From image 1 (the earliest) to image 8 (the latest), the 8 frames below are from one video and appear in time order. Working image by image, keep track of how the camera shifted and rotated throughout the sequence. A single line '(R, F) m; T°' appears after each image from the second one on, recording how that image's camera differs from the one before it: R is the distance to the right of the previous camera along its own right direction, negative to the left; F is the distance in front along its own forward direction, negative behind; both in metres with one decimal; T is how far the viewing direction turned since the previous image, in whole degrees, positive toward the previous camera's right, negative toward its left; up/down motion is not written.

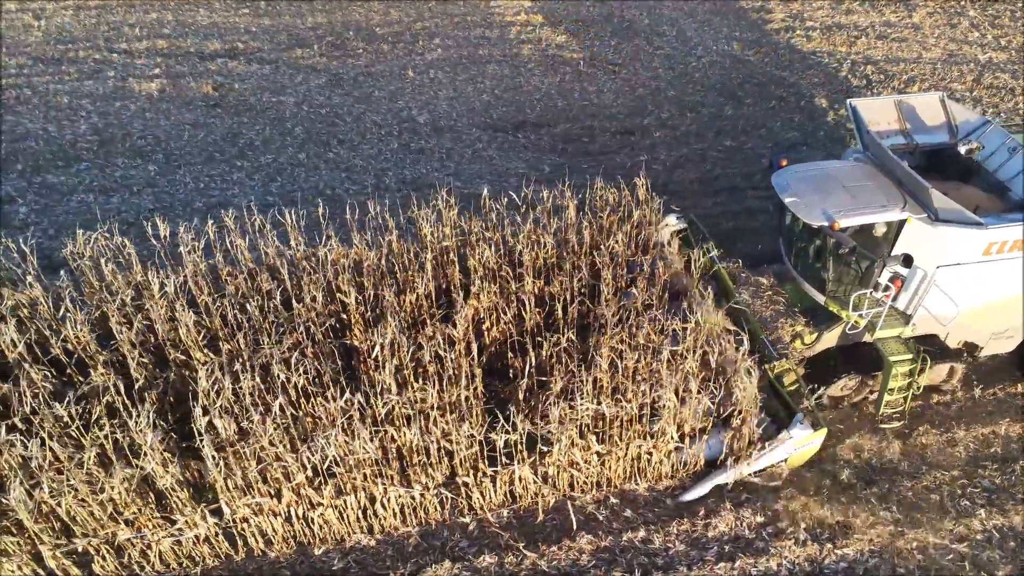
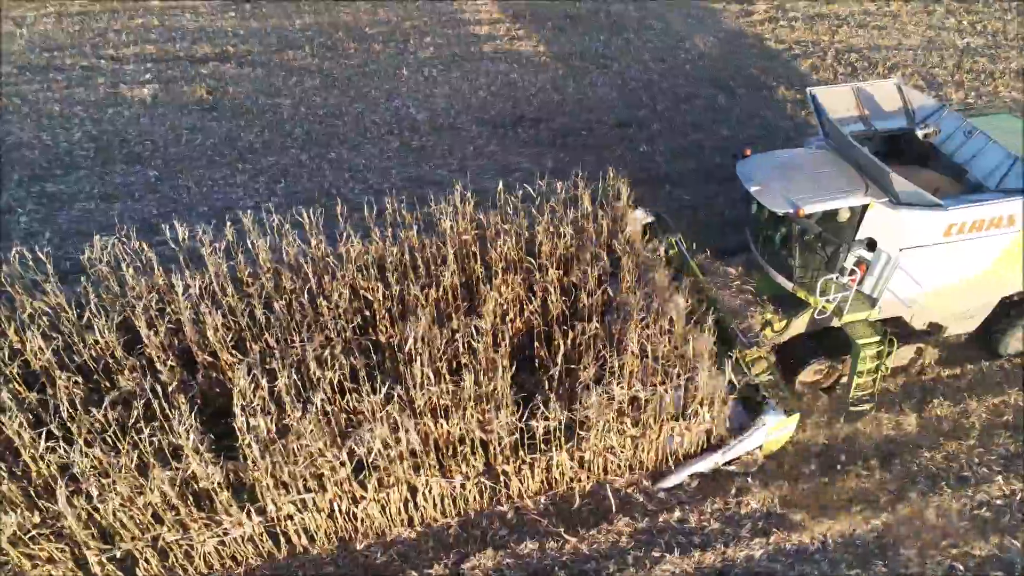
(-0.4, -0.1) m; +2°
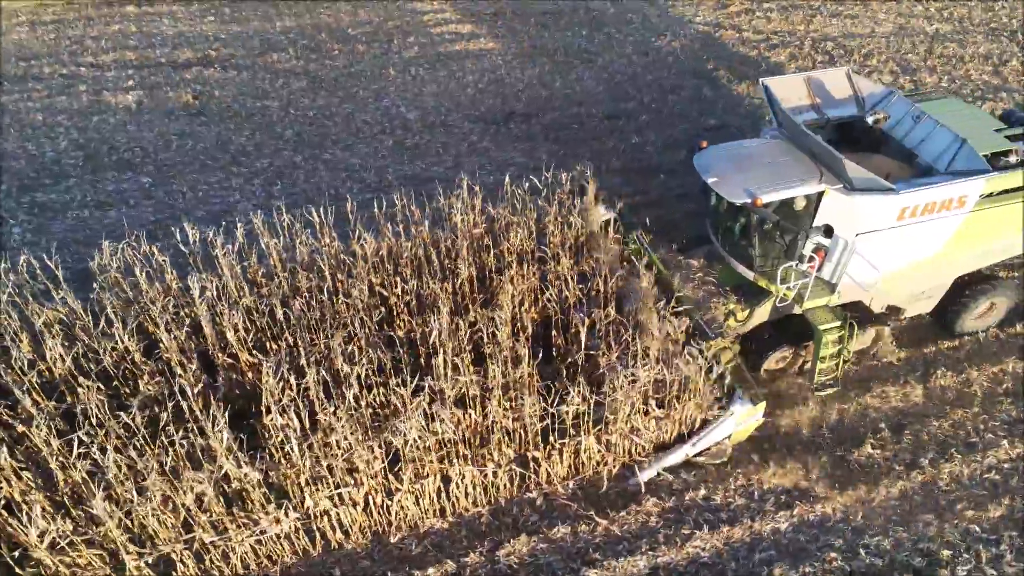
(-0.4, -0.1) m; +2°
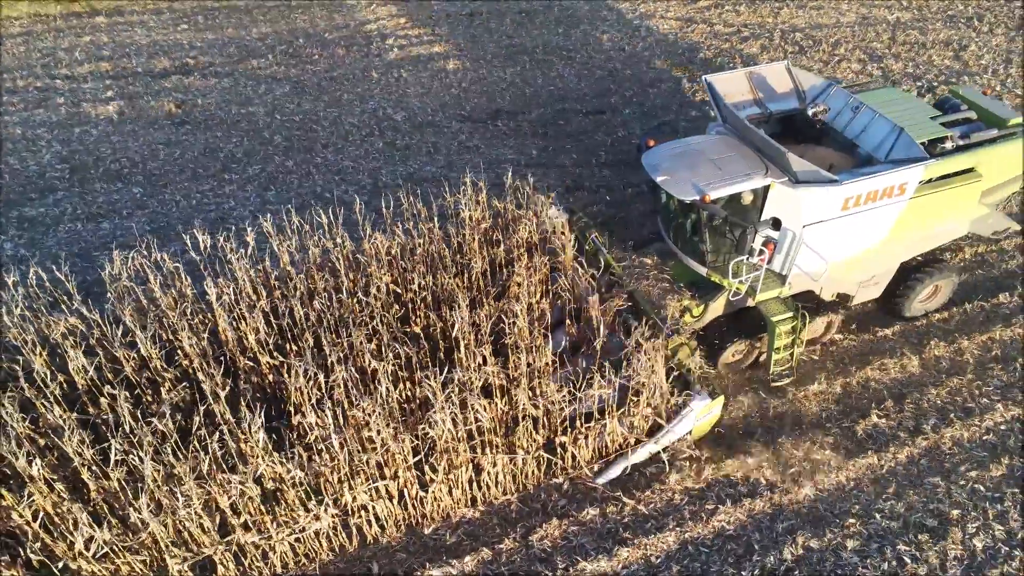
(-0.4, -0.1) m; +3°
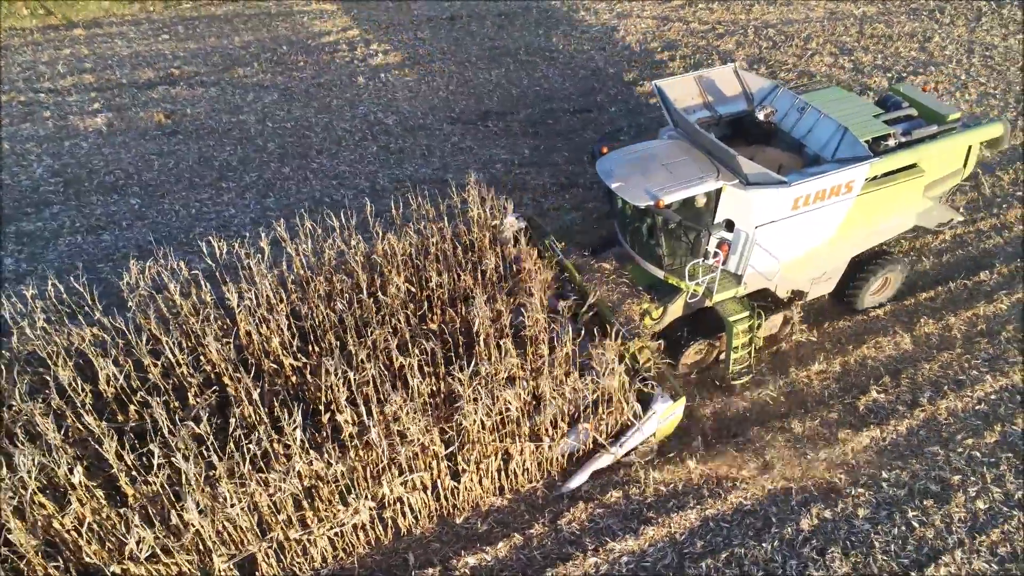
(-0.4, -0.2) m; +2°
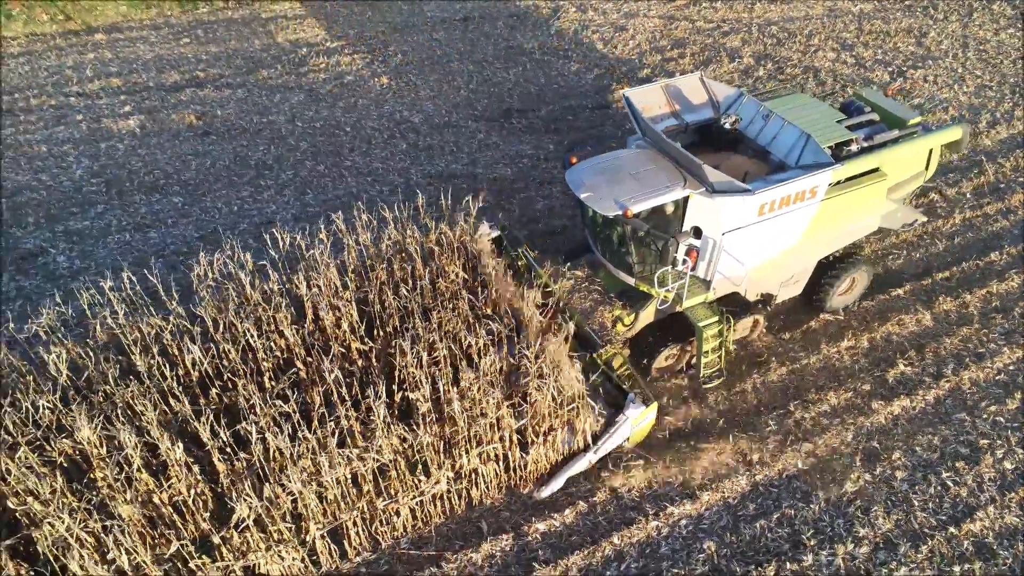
(-0.6, -0.3) m; +1°
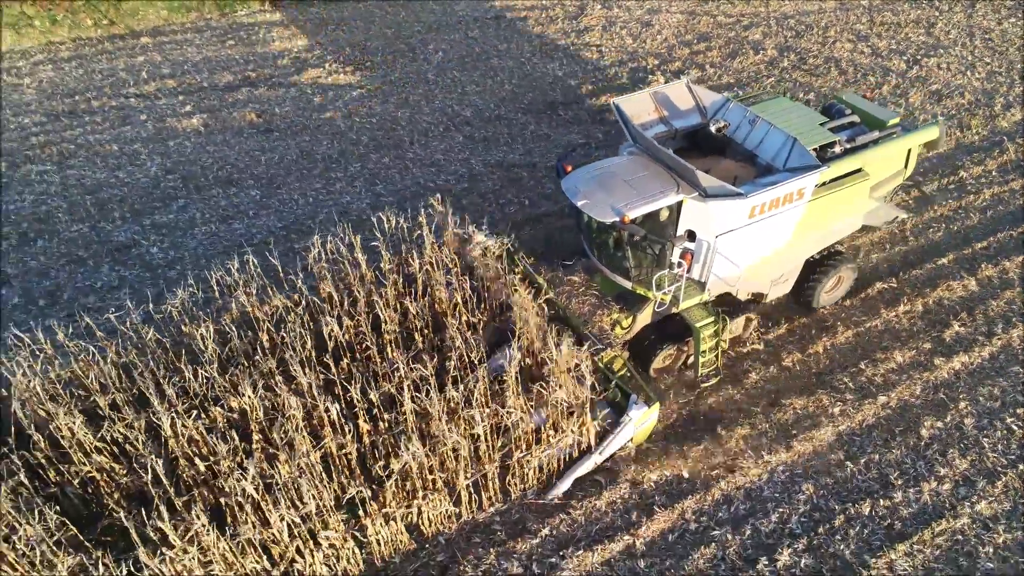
(-1.1, -0.5) m; +2°
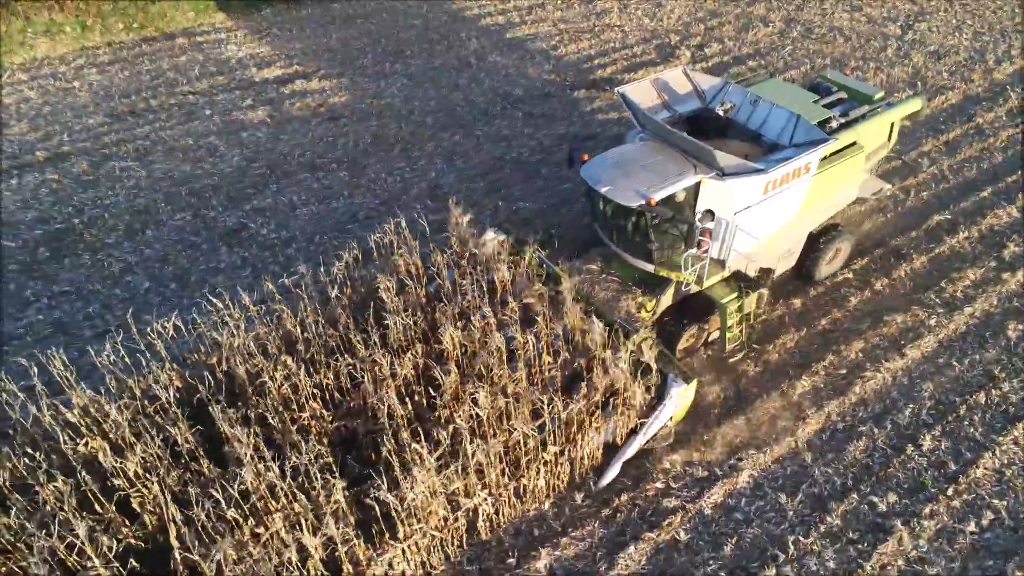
(-1.9, -0.5) m; +4°
